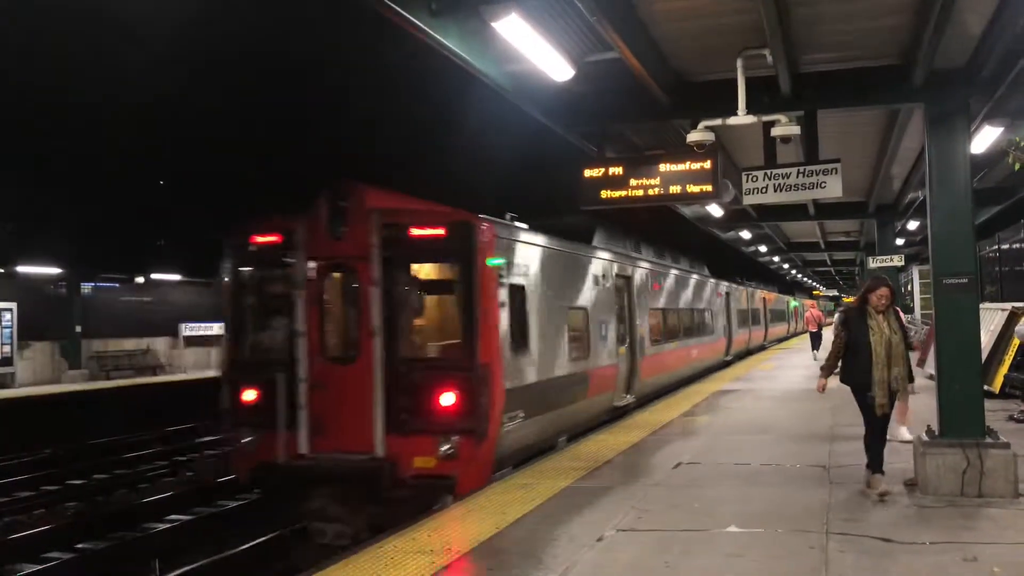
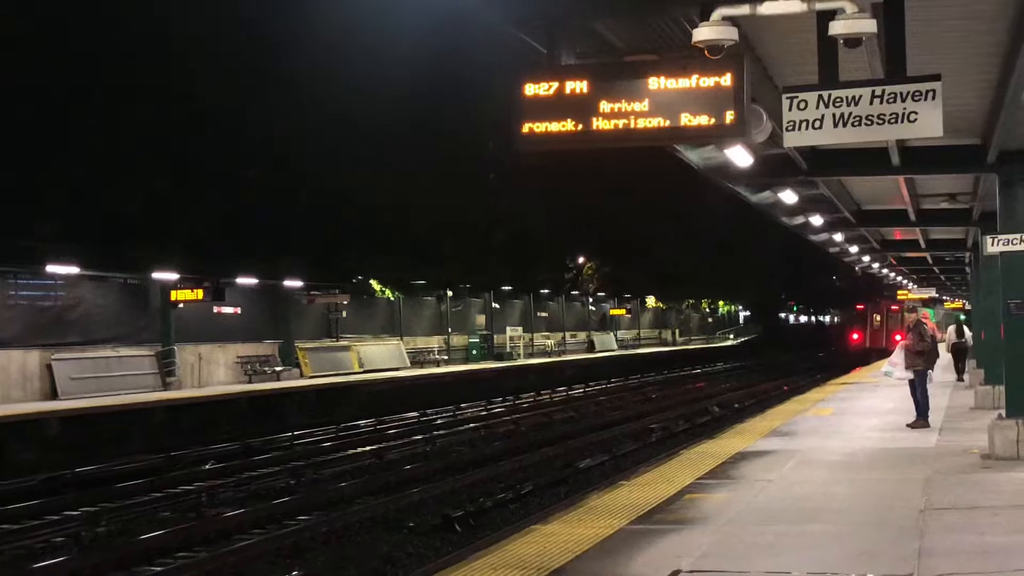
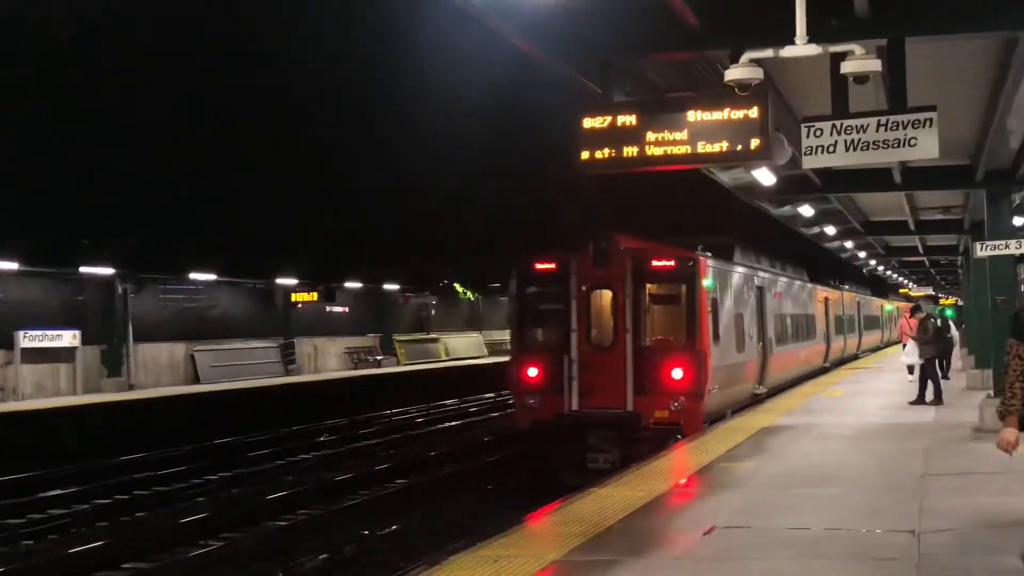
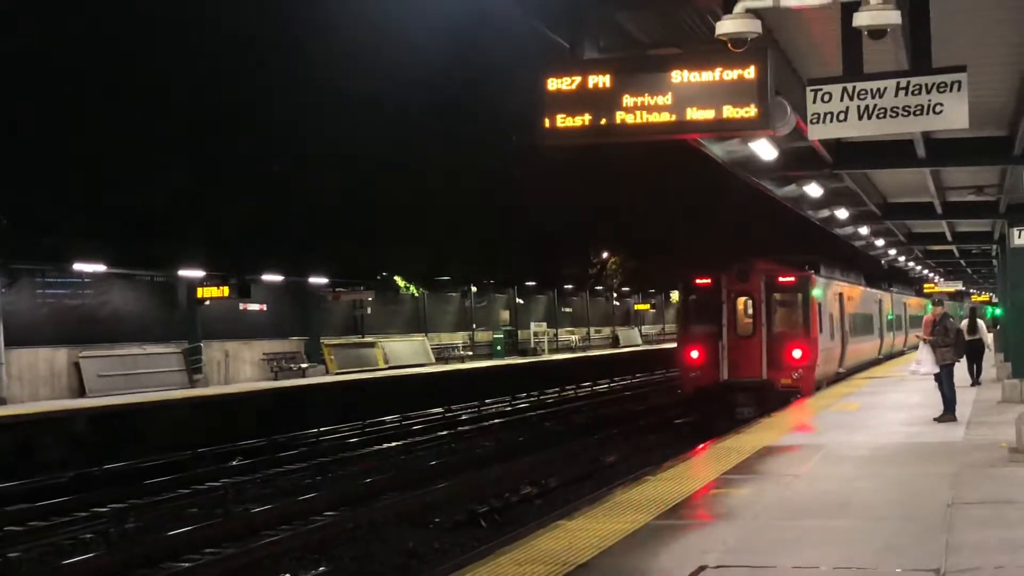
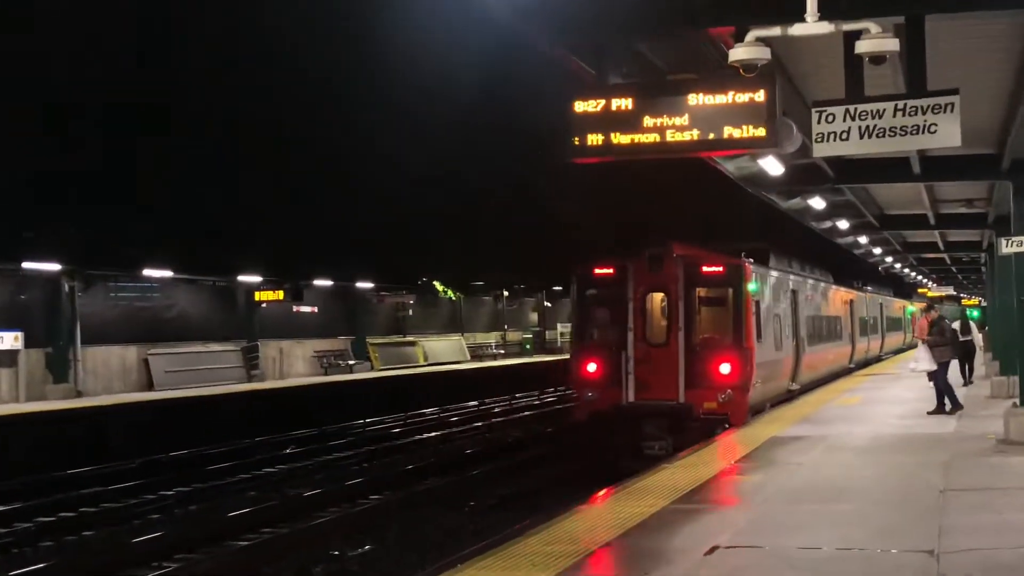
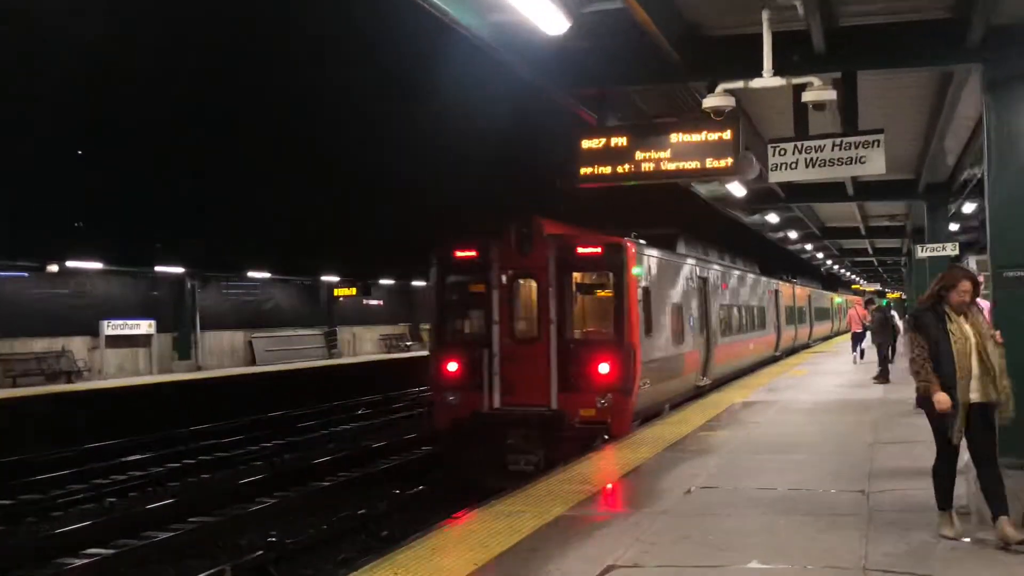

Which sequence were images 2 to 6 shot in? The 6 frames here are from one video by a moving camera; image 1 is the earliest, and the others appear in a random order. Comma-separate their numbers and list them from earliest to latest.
6, 3, 5, 4, 2
